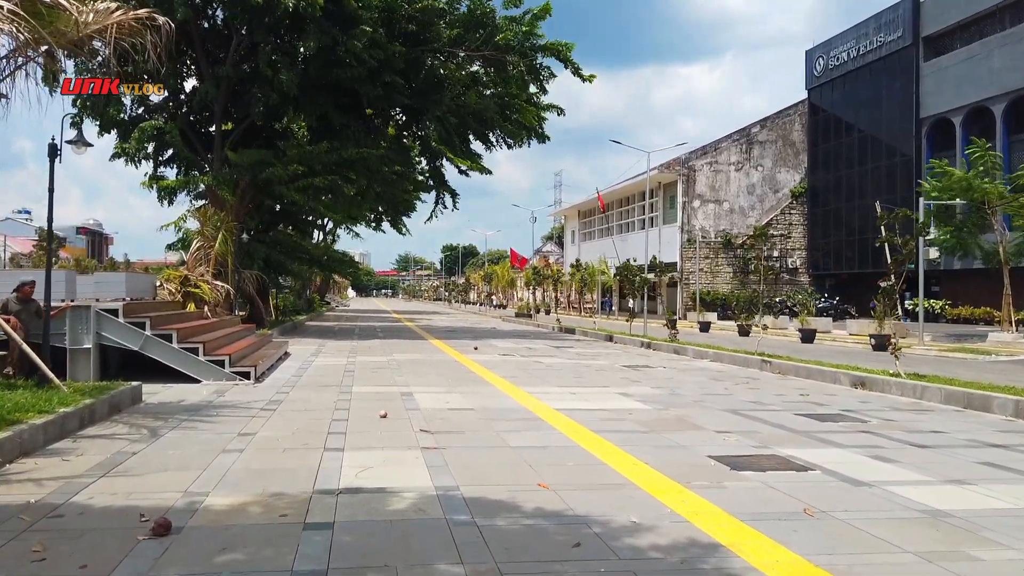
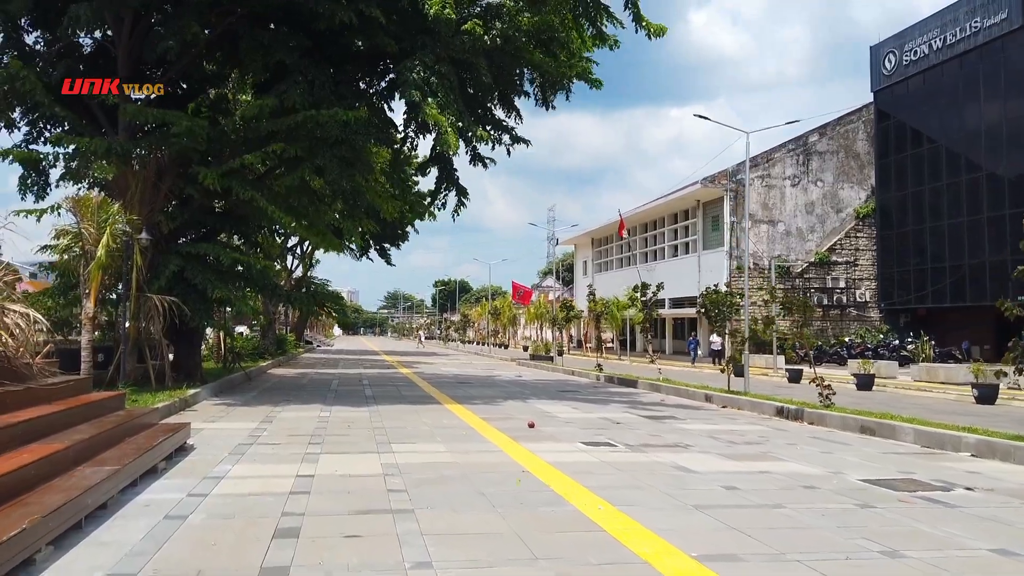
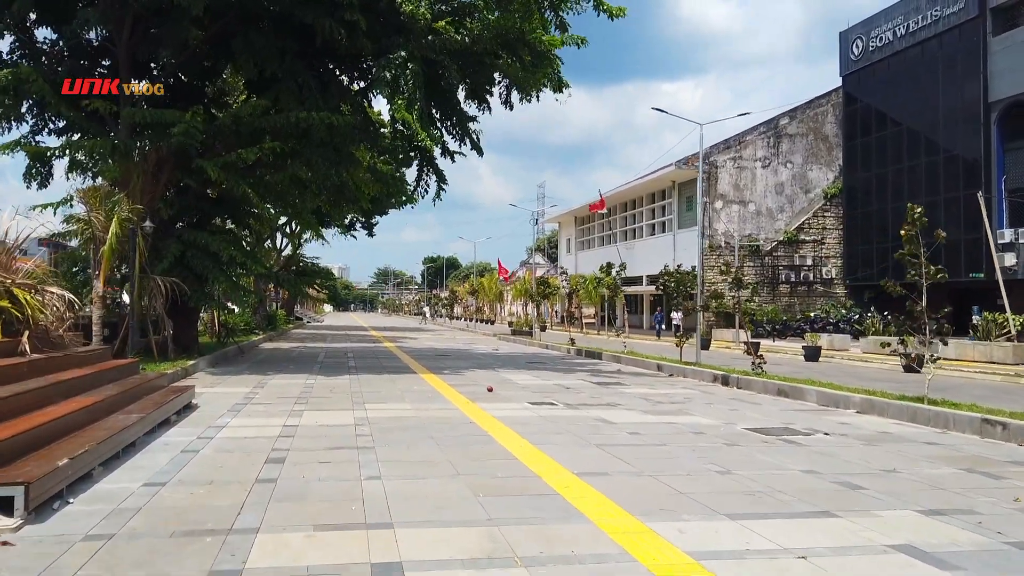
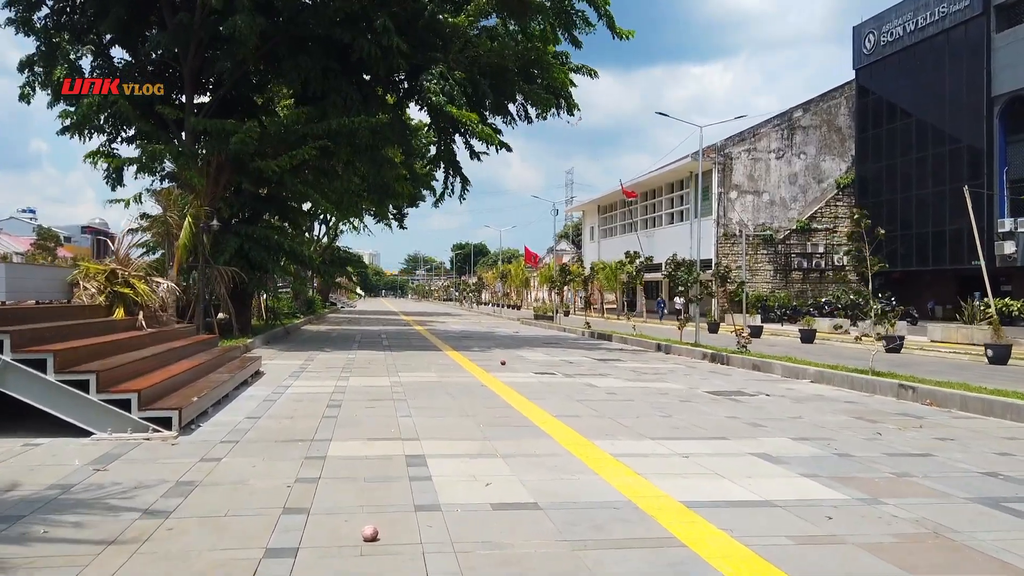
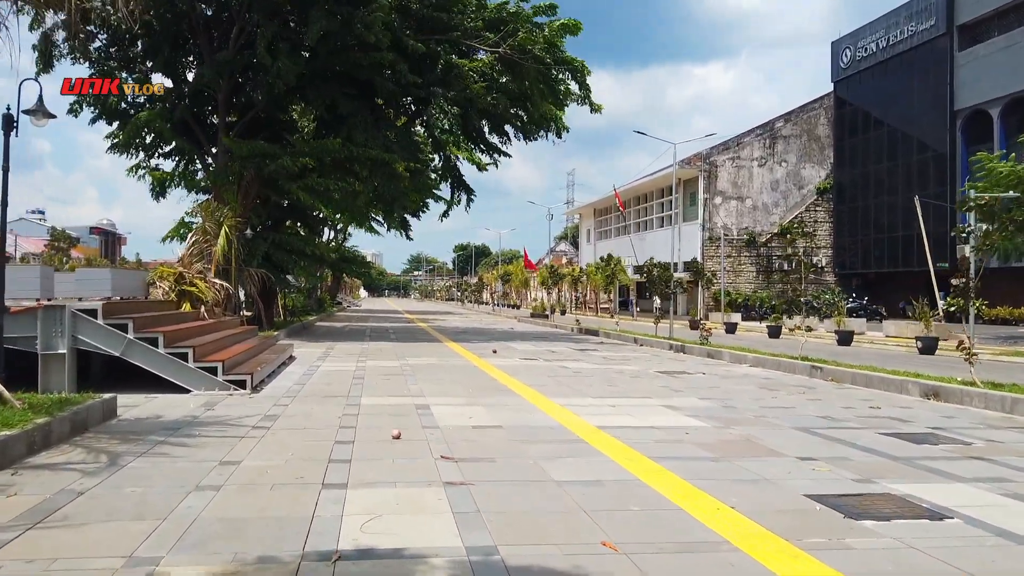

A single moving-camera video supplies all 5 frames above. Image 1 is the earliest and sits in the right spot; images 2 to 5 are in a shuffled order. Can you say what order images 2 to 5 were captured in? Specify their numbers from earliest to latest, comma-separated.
5, 4, 3, 2
